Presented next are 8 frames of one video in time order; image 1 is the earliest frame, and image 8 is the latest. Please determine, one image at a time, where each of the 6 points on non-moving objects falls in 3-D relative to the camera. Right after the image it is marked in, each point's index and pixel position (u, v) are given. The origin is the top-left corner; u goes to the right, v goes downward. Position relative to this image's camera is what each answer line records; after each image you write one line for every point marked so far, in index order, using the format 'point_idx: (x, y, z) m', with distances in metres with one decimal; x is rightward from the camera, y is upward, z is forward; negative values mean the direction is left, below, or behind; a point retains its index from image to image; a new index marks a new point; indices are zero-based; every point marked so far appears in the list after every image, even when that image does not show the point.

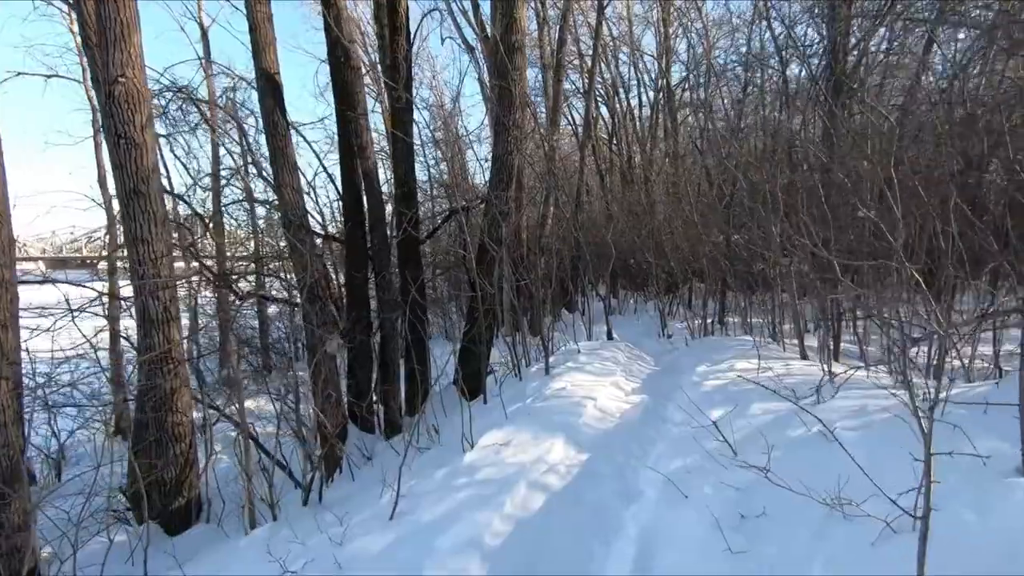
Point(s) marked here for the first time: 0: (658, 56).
0: (+5.3, +8.3, +19.7) m
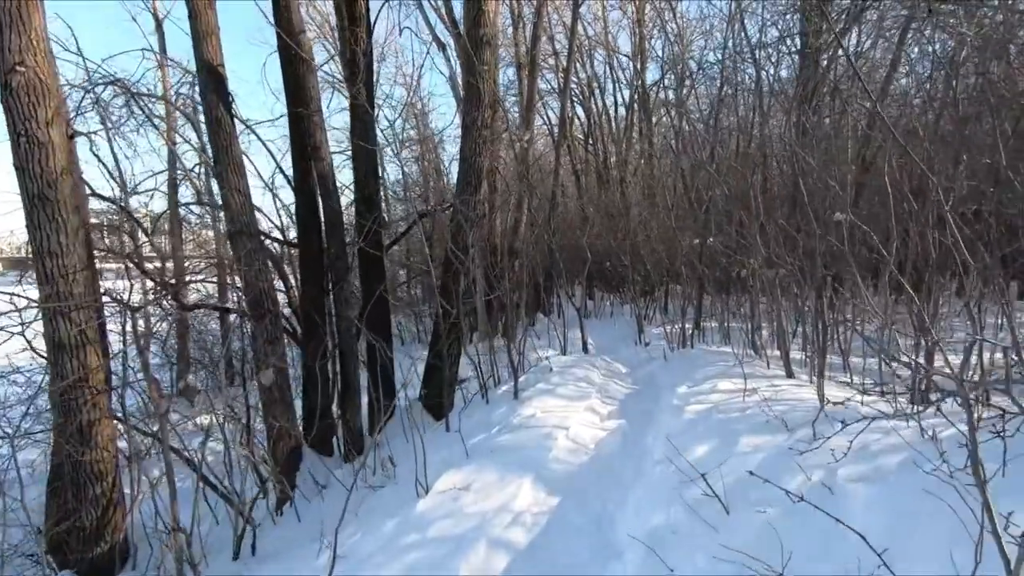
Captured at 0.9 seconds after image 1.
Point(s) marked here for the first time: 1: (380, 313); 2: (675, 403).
0: (+4.3, +8.2, +19.5) m
1: (-1.6, -0.3, +6.6) m
2: (+1.5, -1.1, +5.0) m
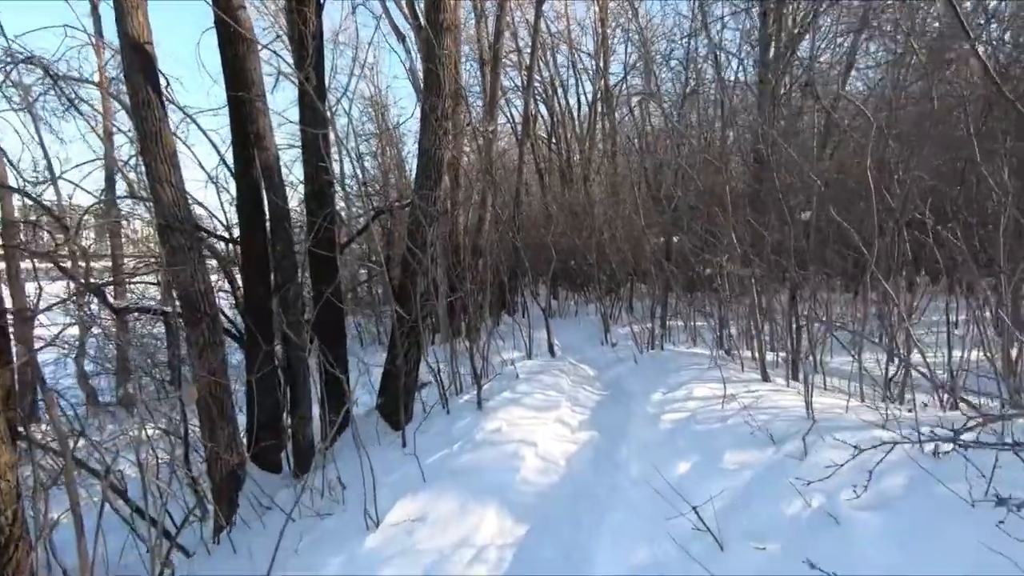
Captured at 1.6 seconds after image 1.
0: (+3.0, +8.2, +19.4) m
1: (-2.0, -0.3, +6.1) m
2: (+1.2, -1.1, +4.8) m
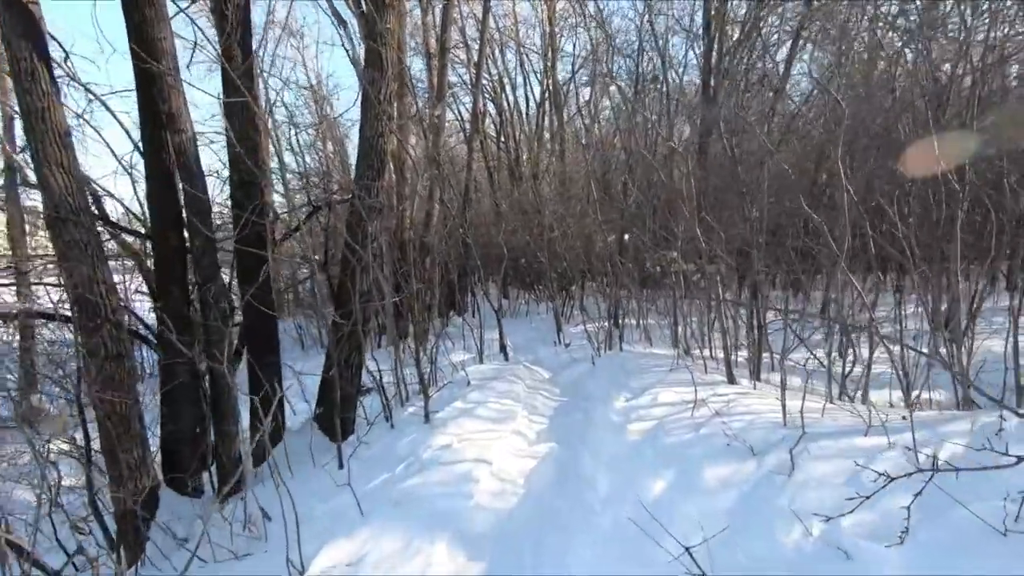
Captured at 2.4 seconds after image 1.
0: (+1.1, +8.3, +19.2) m
1: (-2.5, -0.3, +5.5) m
2: (+0.8, -1.1, +4.5) m
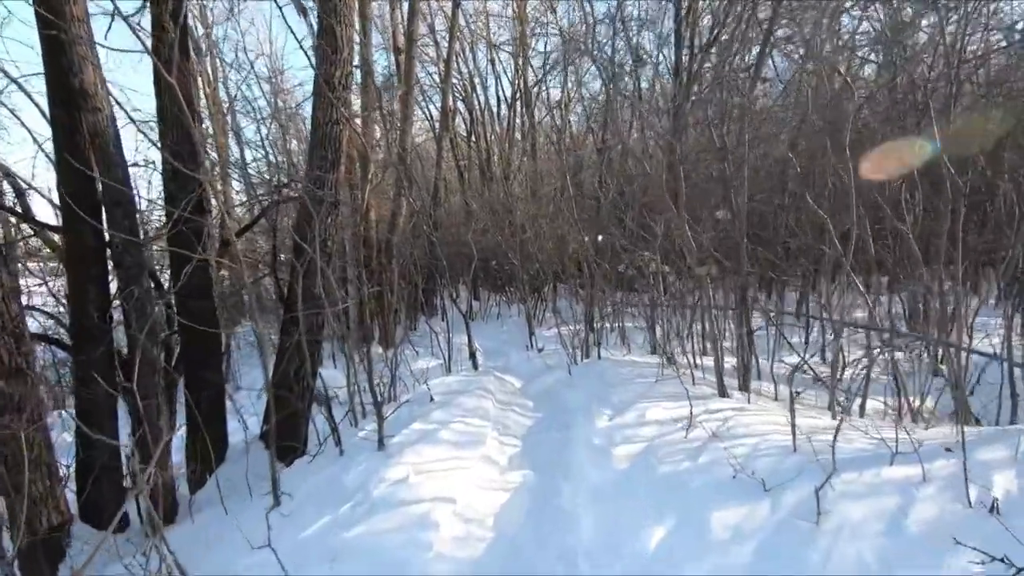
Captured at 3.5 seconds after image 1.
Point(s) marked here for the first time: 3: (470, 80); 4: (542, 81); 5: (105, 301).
0: (+0.1, +8.2, +18.7) m
1: (-2.8, -0.4, +4.9) m
2: (+0.6, -1.1, +4.0) m
3: (-1.5, +7.4, +19.3) m
4: (+0.9, +6.4, +16.7) m
5: (-3.2, -0.1, +4.3) m
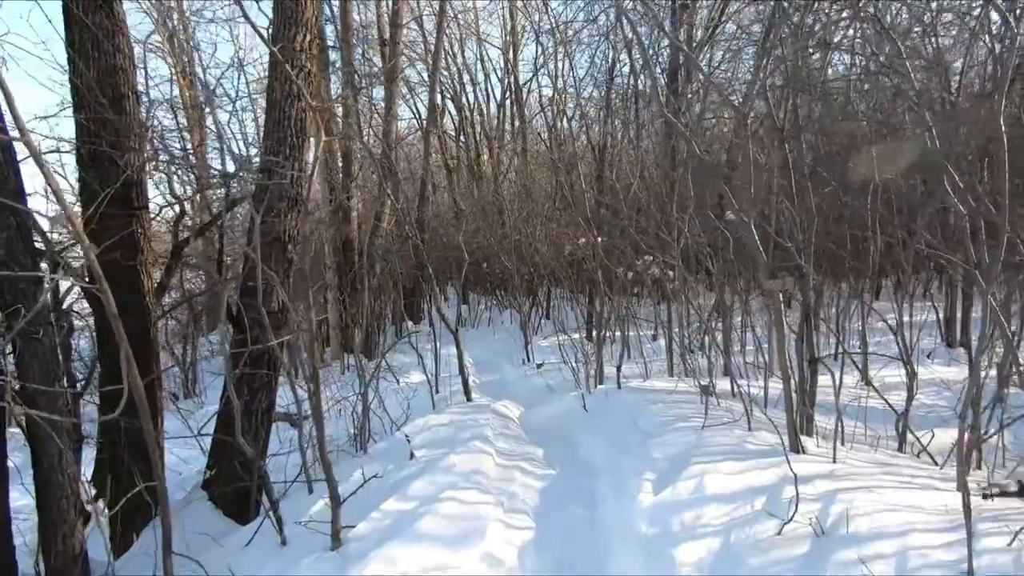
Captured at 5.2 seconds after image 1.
0: (-0.2, +8.1, +17.8) m
1: (-2.8, -0.5, +3.9) m
2: (+0.6, -1.2, +3.1) m
3: (-1.8, +7.3, +18.3) m
4: (+0.7, +6.3, +15.8) m
5: (-3.2, -0.2, +3.3) m
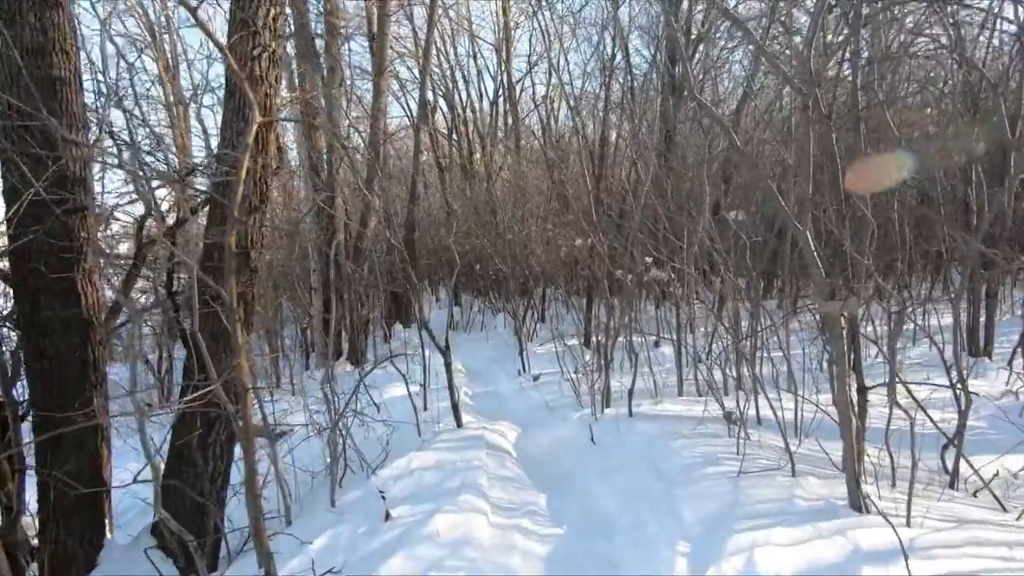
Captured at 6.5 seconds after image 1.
0: (-0.4, +8.0, +17.3) m
1: (-2.8, -0.6, +3.3) m
2: (+0.6, -1.3, +2.6) m
3: (-2.0, +7.2, +17.8) m
4: (+0.5, +6.2, +15.2) m
5: (-3.2, -0.3, +2.7) m
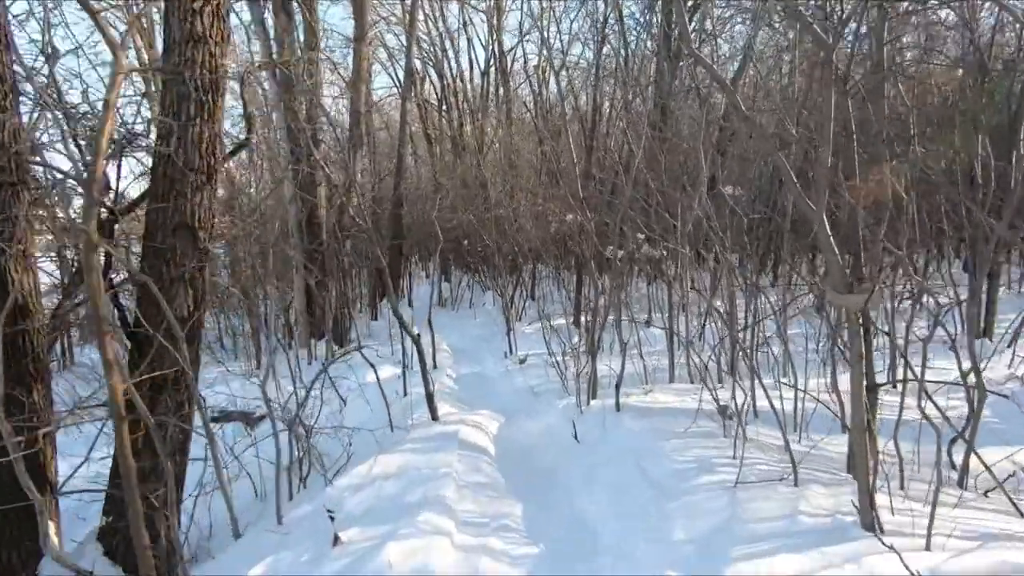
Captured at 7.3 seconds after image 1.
0: (-0.7, +8.8, +16.5) m
1: (-2.9, -0.5, +3.0) m
2: (+0.5, -1.3, +2.3) m
3: (-2.3, +8.0, +17.0) m
4: (+0.2, +6.9, +14.6) m
5: (-3.3, -0.3, +2.4) m
